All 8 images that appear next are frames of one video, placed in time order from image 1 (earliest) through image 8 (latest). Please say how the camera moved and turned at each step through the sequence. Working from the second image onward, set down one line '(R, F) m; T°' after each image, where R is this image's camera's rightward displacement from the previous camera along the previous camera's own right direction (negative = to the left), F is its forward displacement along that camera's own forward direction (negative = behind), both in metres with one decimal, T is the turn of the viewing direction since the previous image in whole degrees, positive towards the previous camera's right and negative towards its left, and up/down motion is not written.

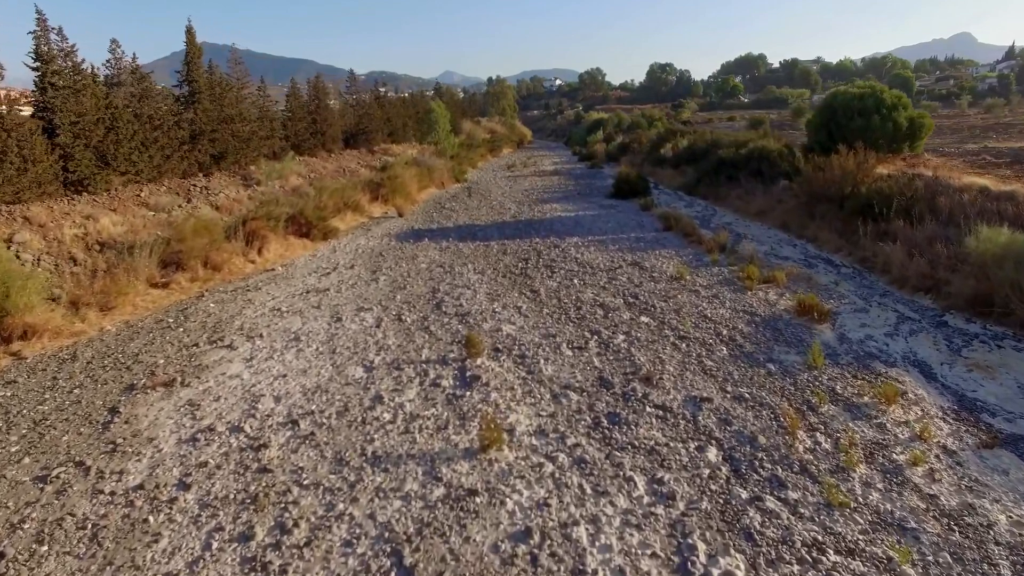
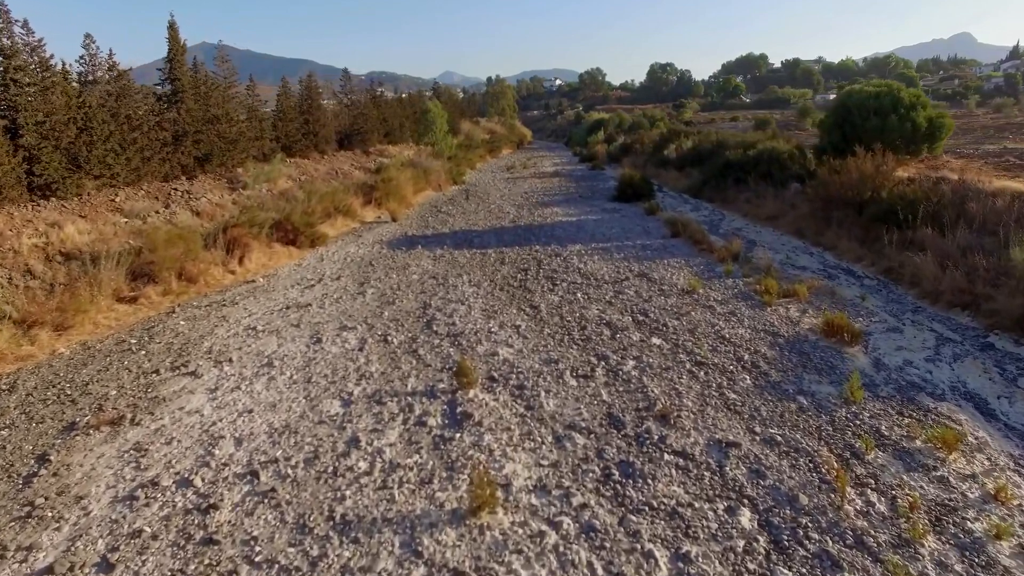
(0.0, +0.7) m; 0°
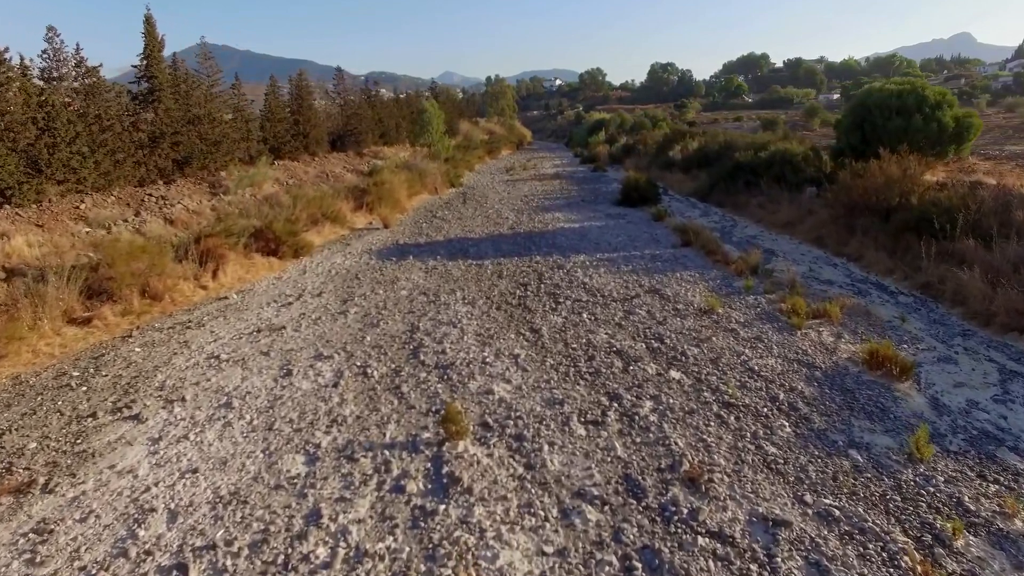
(0.0, +0.8) m; 0°
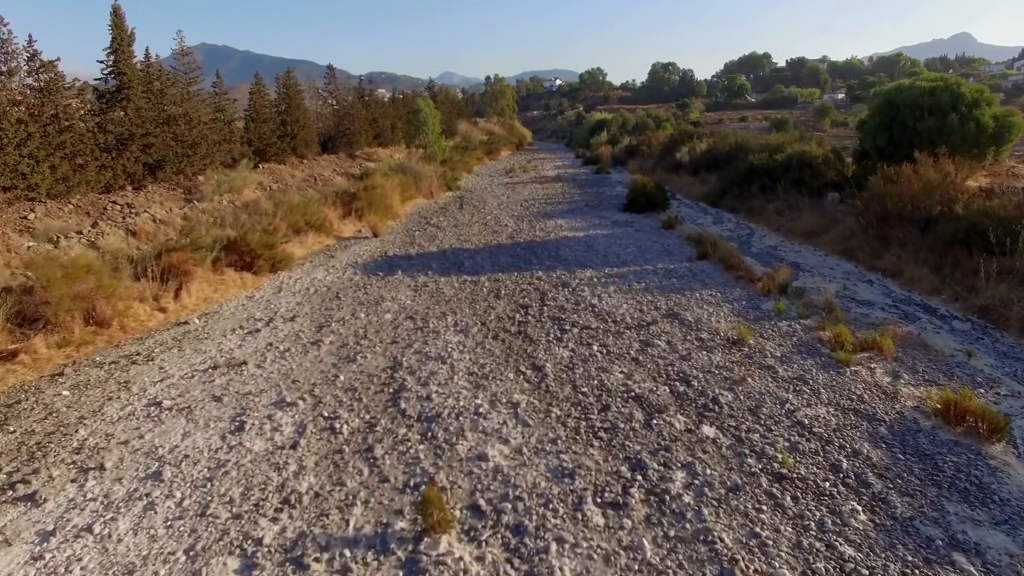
(0.0, +1.0) m; 0°
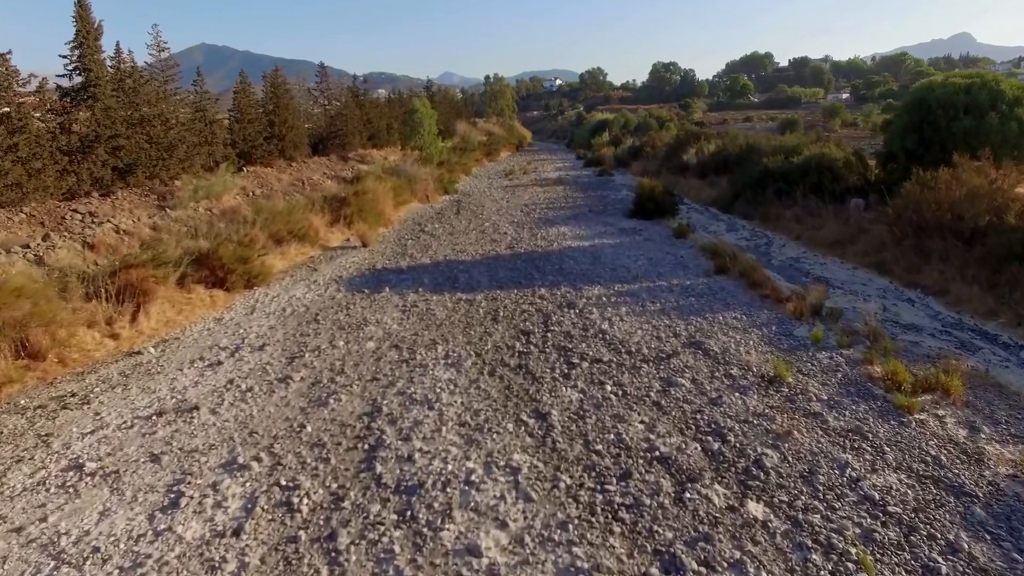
(0.0, +0.9) m; 0°
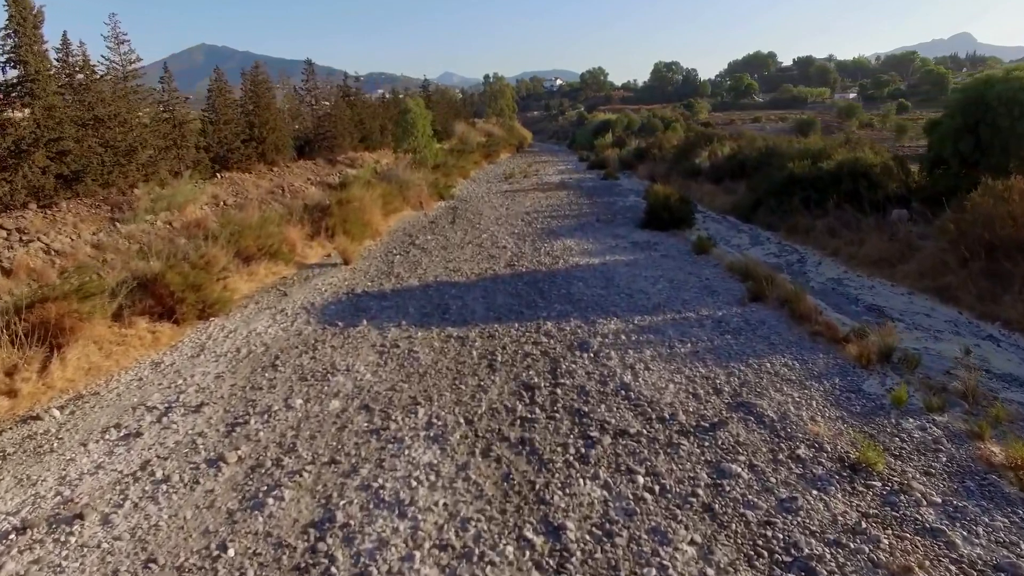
(0.0, +1.4) m; 0°
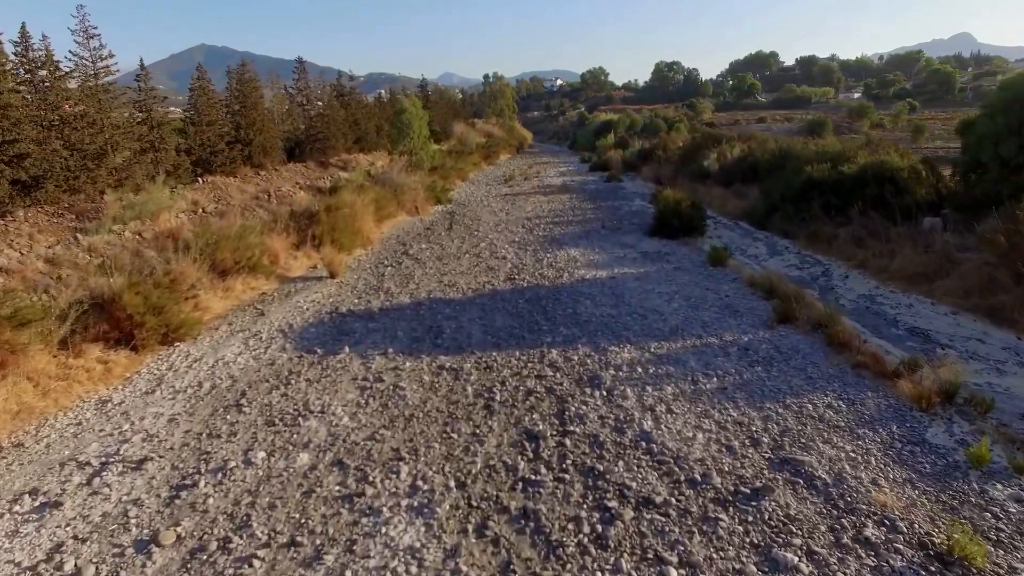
(0.0, +0.8) m; 0°
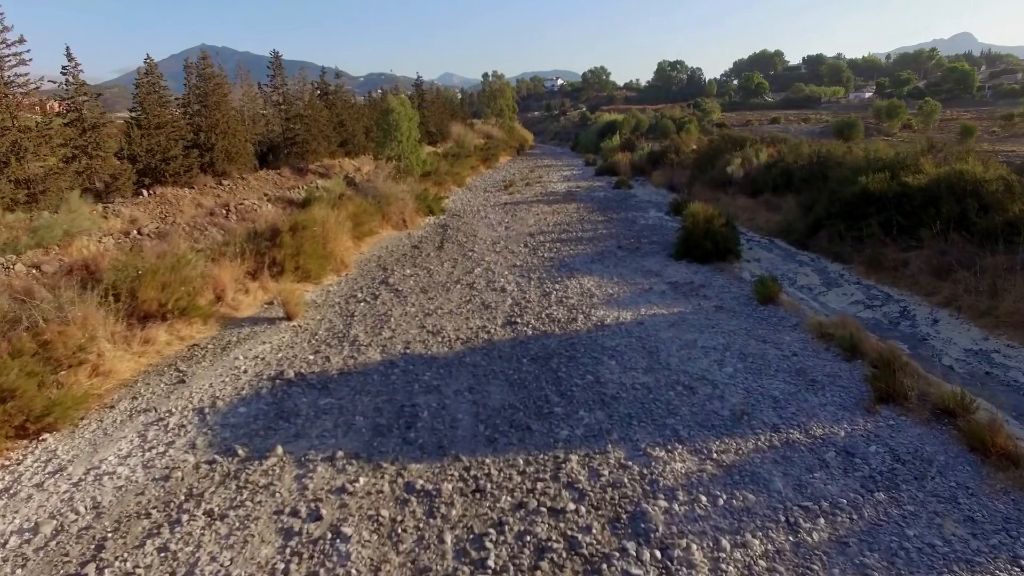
(0.0, +2.0) m; 0°
